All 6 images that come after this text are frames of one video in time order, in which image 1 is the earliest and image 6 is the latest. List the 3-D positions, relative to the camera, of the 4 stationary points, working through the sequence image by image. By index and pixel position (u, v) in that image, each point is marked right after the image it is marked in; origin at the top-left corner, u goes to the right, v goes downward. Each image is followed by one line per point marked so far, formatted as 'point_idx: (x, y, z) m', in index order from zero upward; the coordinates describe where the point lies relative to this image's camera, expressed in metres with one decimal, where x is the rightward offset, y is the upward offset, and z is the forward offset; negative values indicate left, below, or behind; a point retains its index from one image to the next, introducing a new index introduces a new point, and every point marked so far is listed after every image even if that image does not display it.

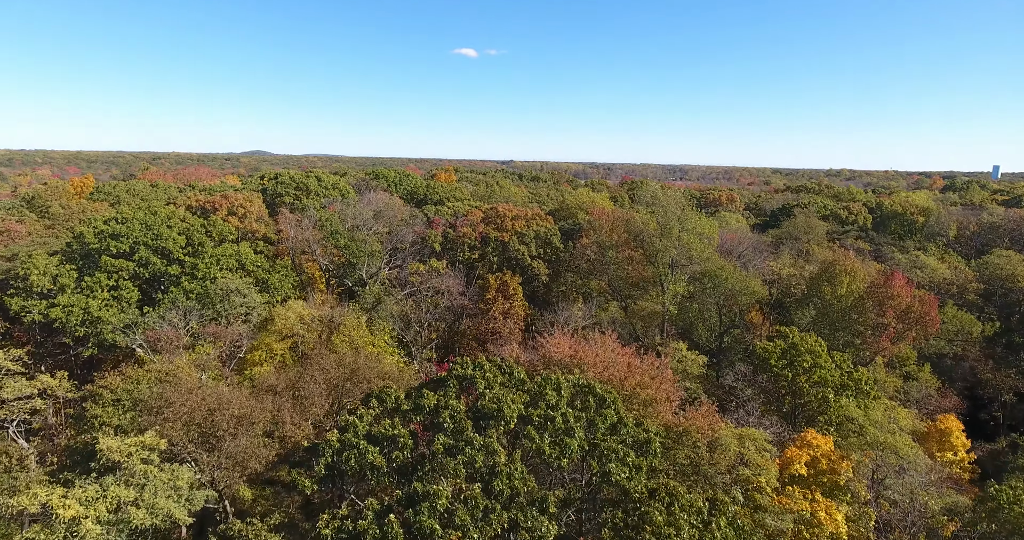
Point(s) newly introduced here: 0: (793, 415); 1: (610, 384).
0: (+6.5, -3.3, +17.7) m
1: (+1.8, -2.1, +14.3) m
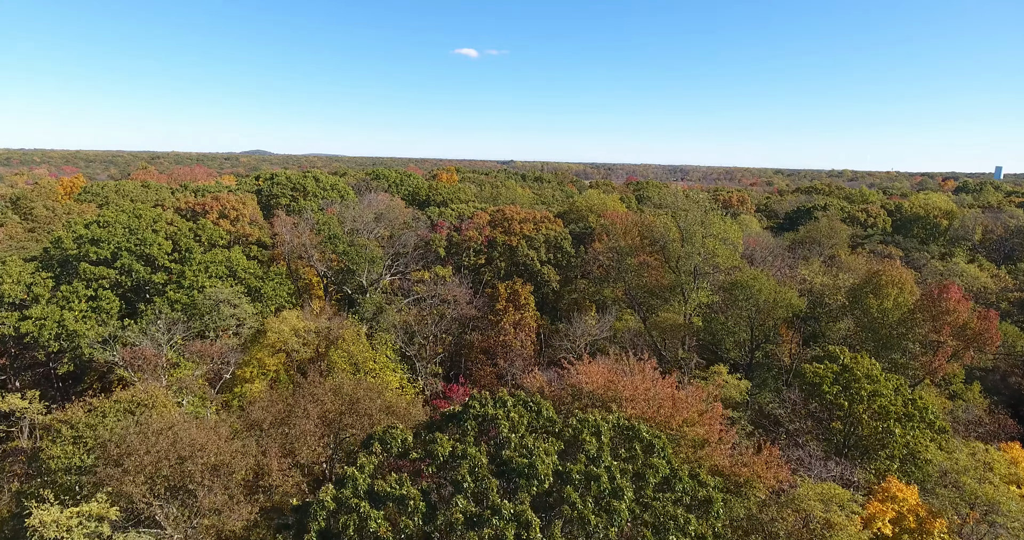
0: (+6.9, -3.6, +15.7) m
1: (+2.2, -2.4, +12.3) m
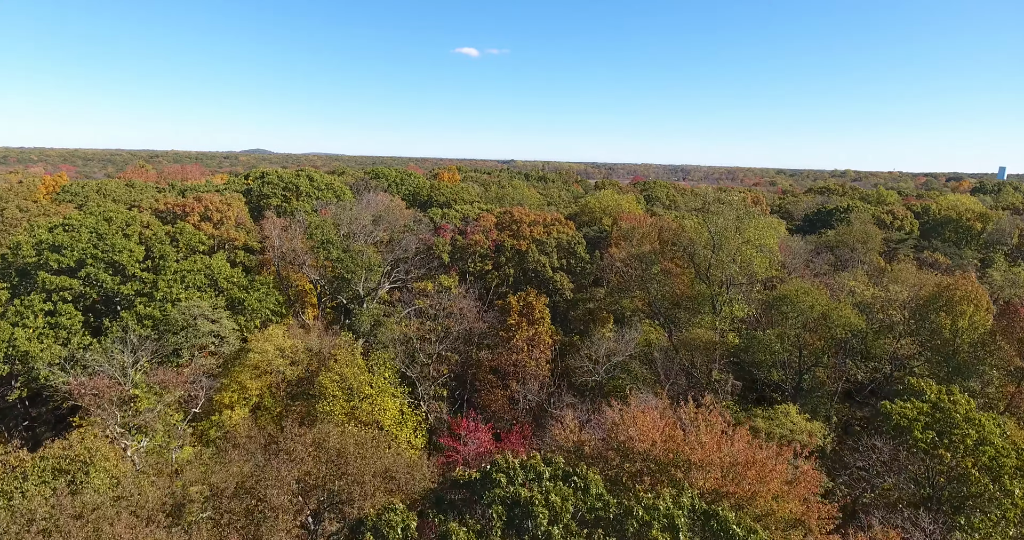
0: (+7.3, -4.0, +12.8) m
1: (+2.7, -2.8, +9.4) m
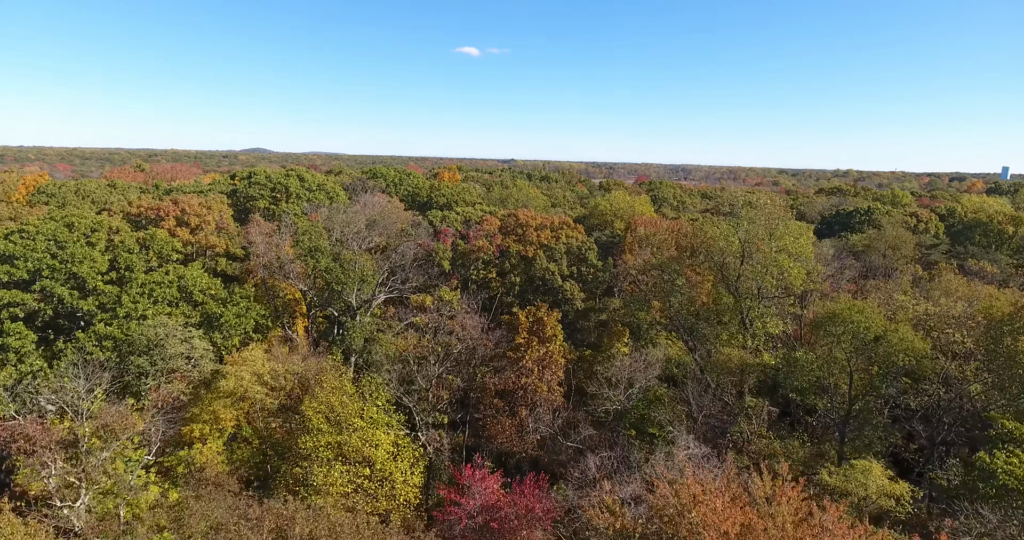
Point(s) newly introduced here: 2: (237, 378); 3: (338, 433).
0: (+7.5, -4.3, +10.2) m
1: (+2.9, -3.1, +6.8) m
2: (-6.7, -2.6, +19.0) m
3: (-4.1, -3.8, +18.1) m
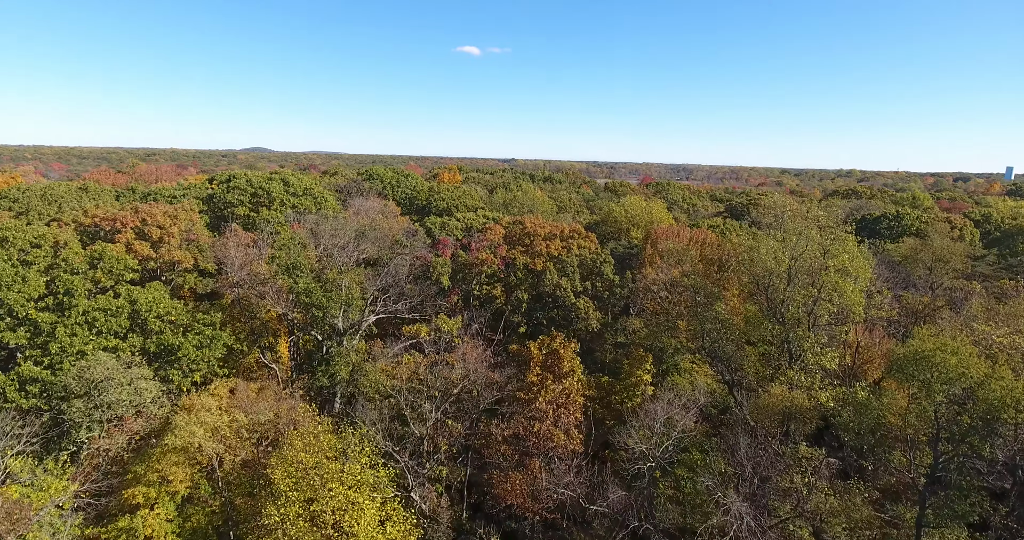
0: (+7.8, -4.9, +6.8) m
1: (+3.2, -3.7, +3.4) m
2: (-6.5, -3.2, +15.6) m
3: (-3.8, -4.4, +14.8) m
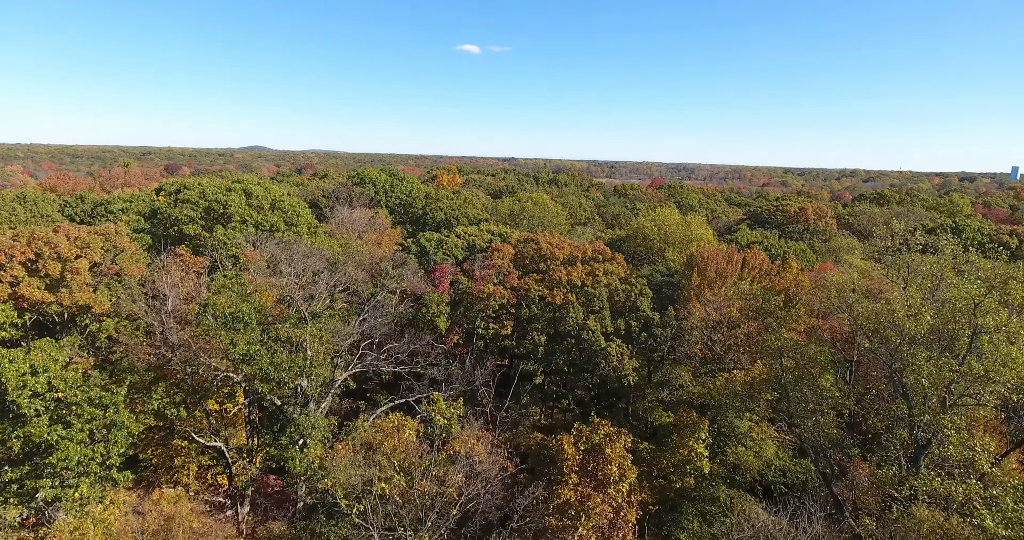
0: (+8.2, -6.0, +1.1) m
1: (+3.6, -4.8, -2.3) m
2: (-6.1, -4.3, +9.9) m
3: (-3.4, -5.5, +9.1) m
